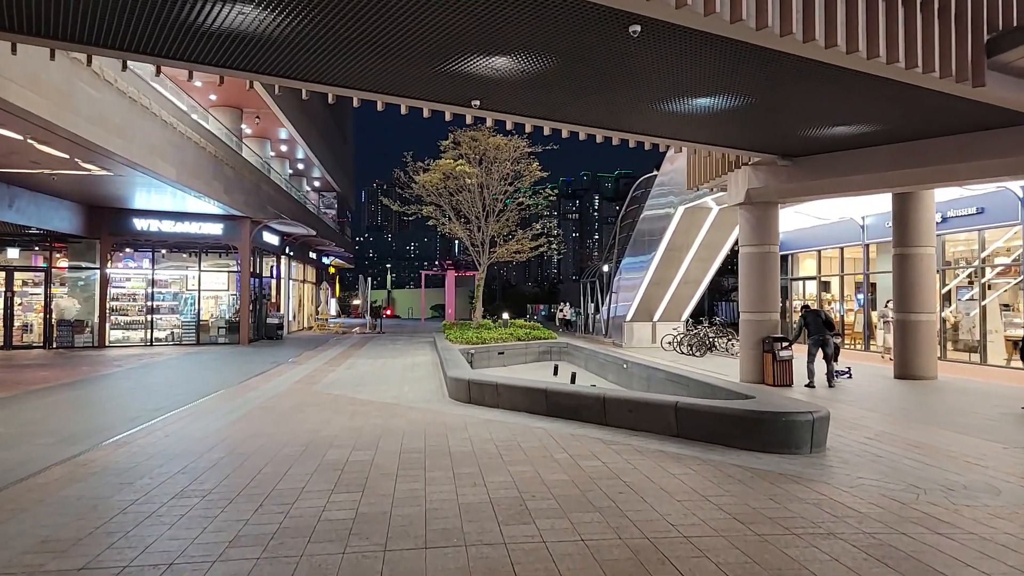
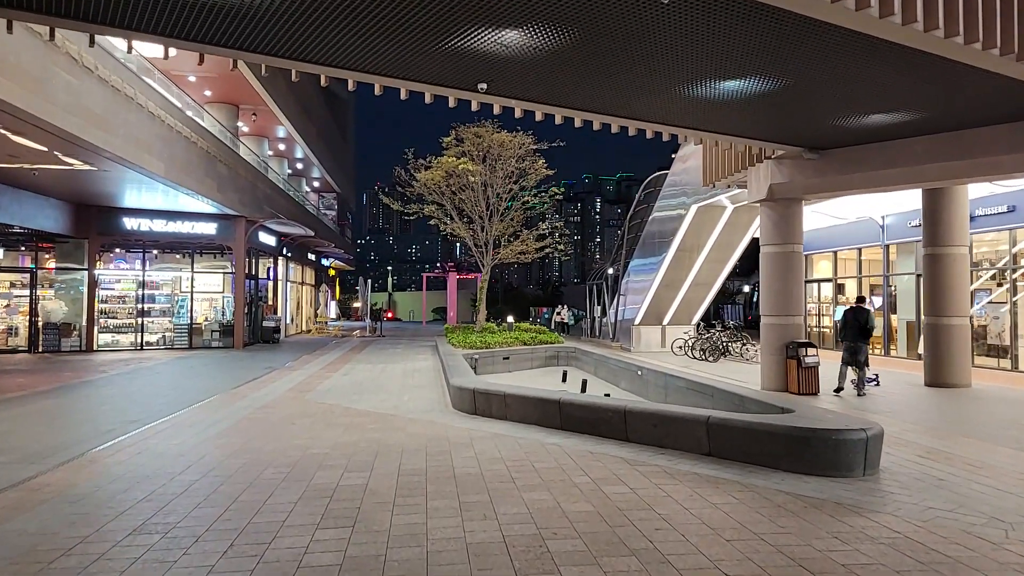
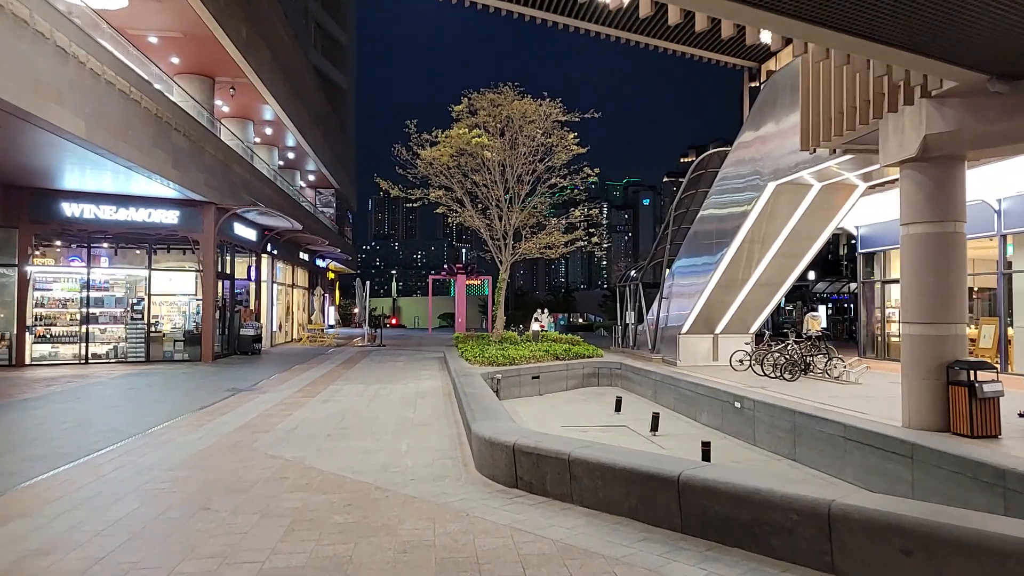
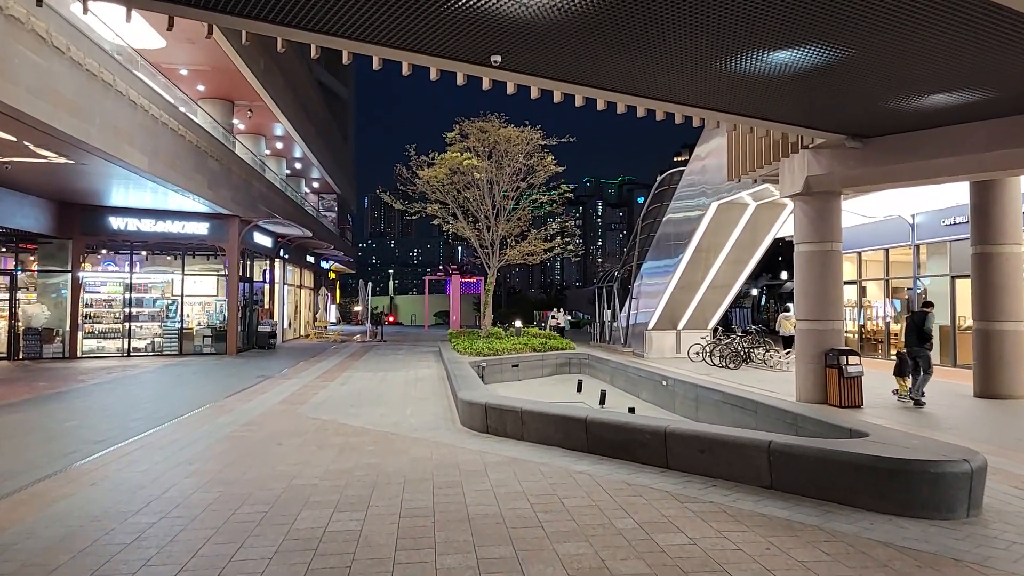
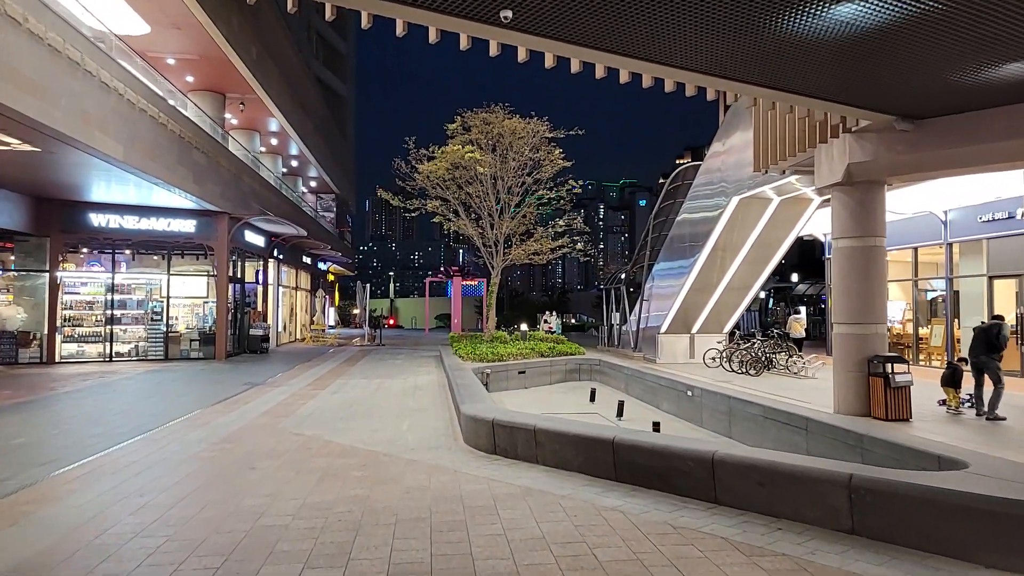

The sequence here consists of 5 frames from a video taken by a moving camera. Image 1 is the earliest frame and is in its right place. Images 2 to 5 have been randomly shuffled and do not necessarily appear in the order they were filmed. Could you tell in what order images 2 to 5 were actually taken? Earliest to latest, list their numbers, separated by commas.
2, 4, 5, 3
